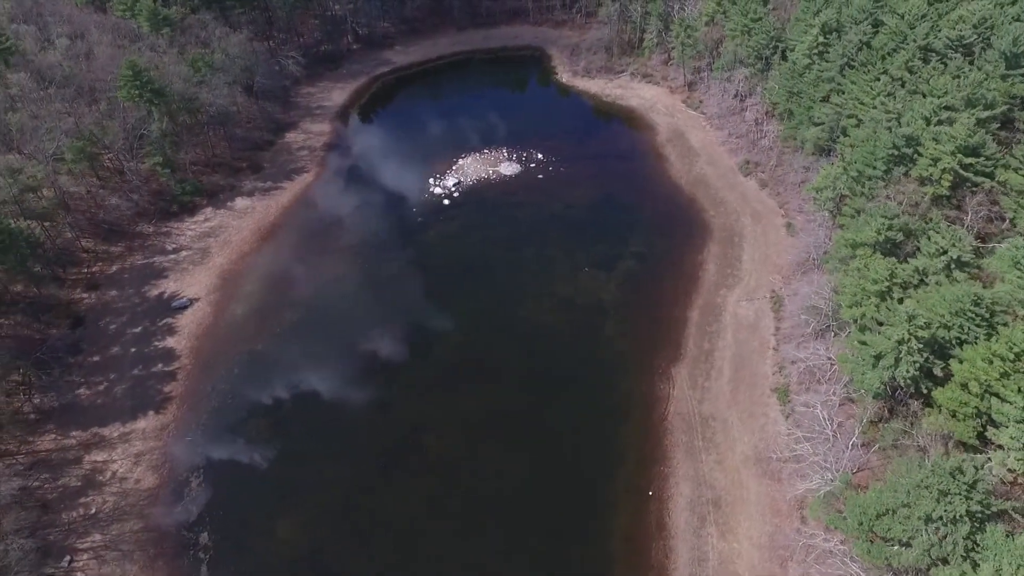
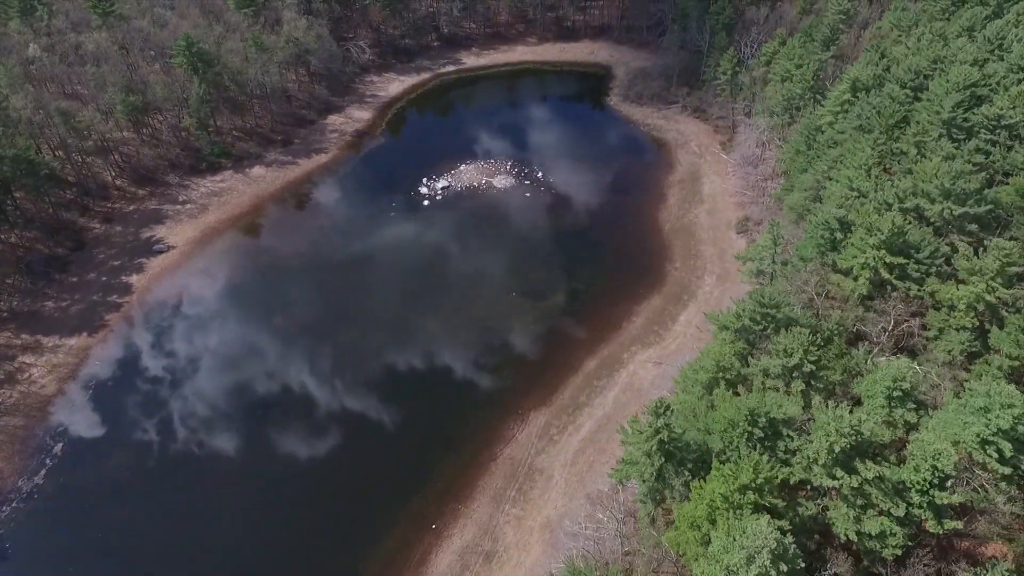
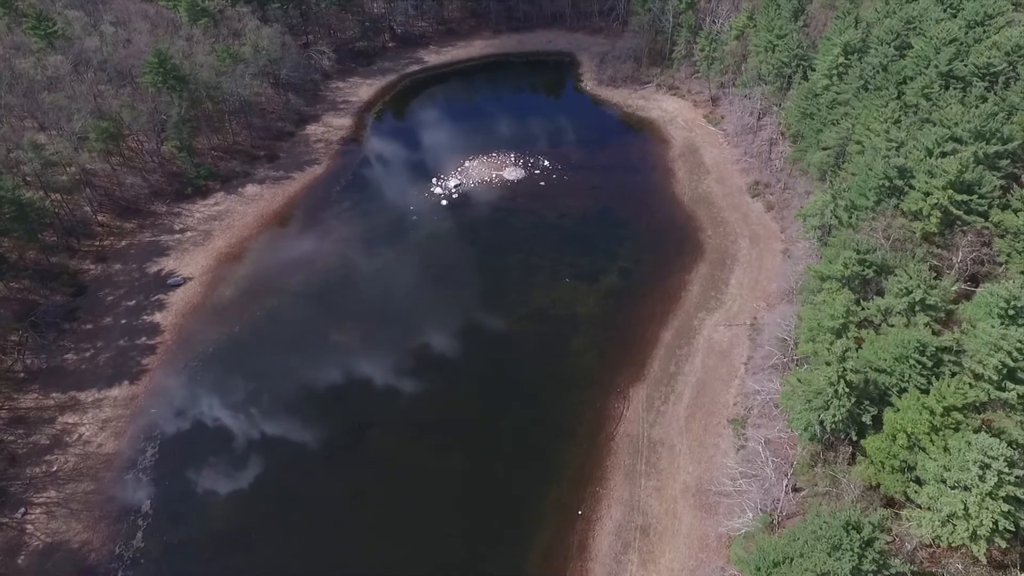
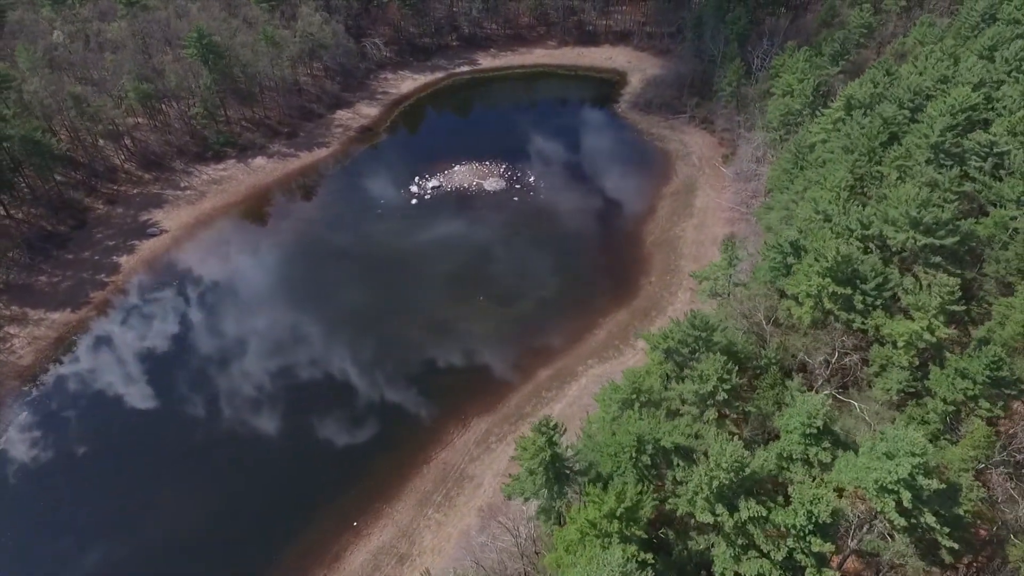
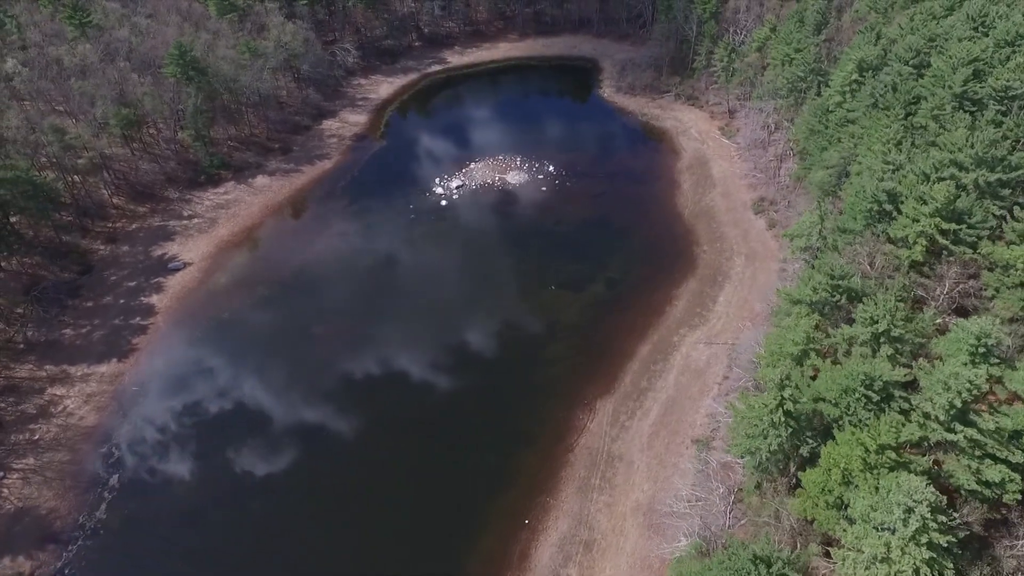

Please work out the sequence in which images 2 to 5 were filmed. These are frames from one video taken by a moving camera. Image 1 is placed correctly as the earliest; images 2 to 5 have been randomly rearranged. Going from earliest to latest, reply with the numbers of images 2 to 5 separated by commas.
3, 5, 2, 4
